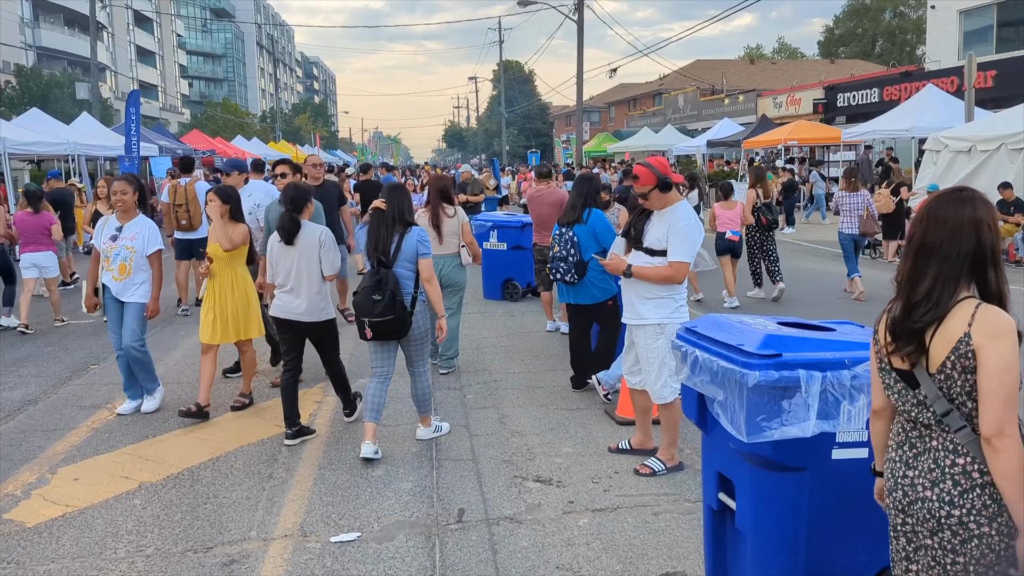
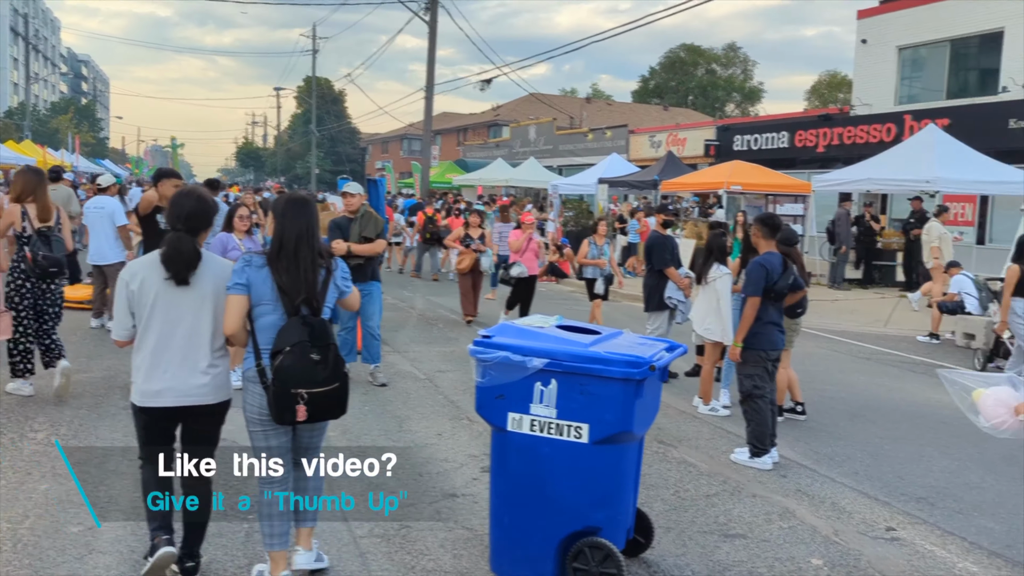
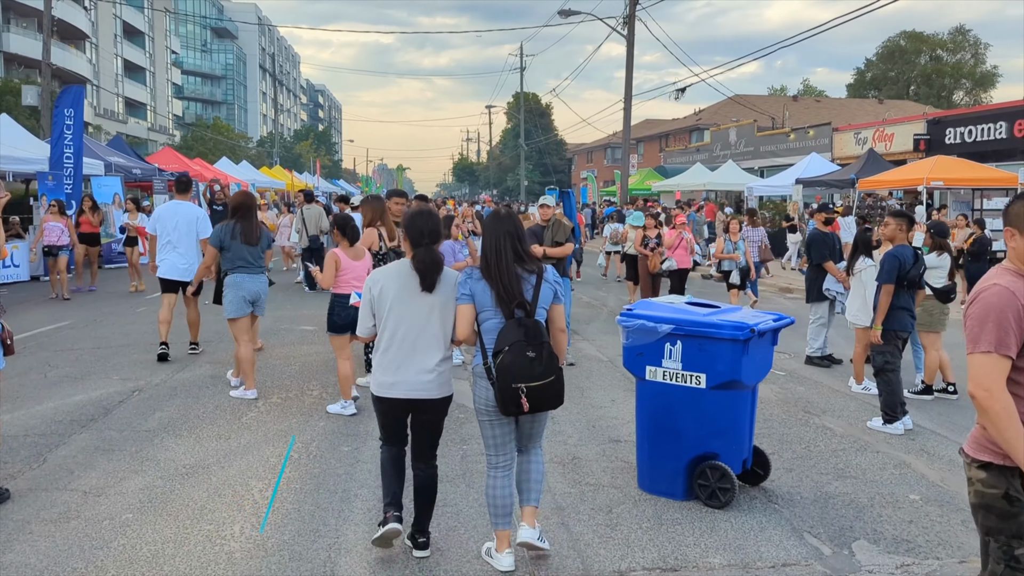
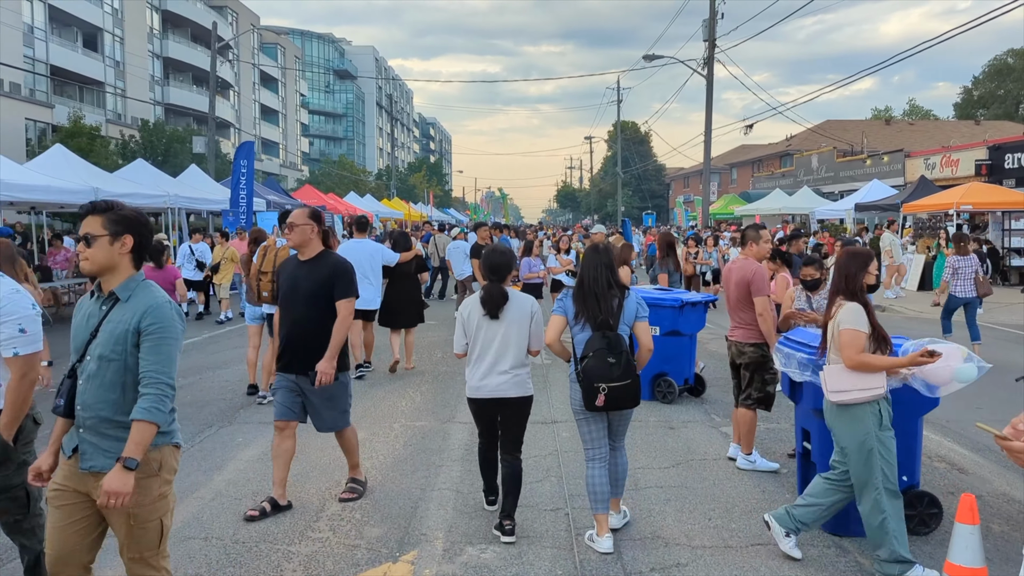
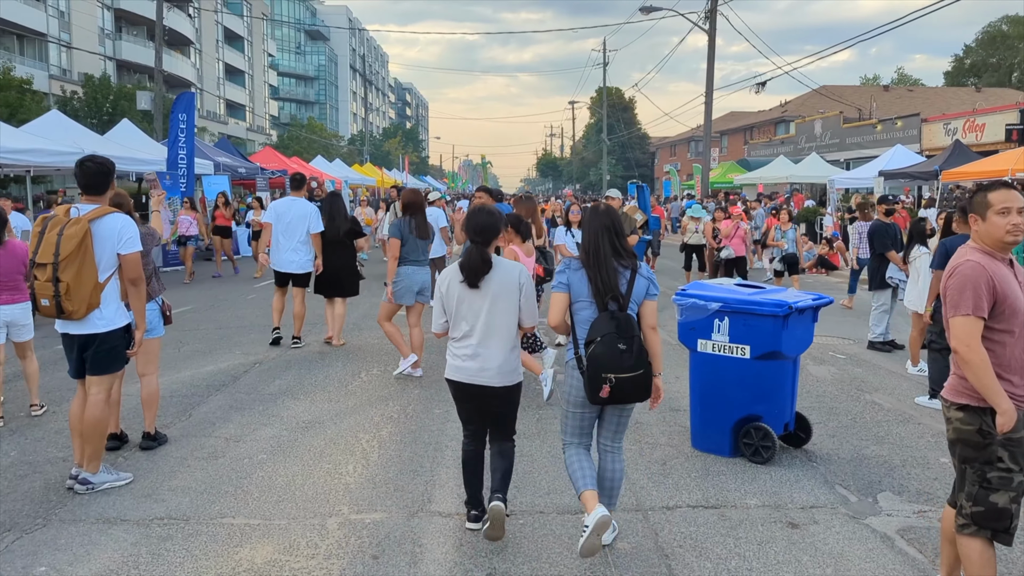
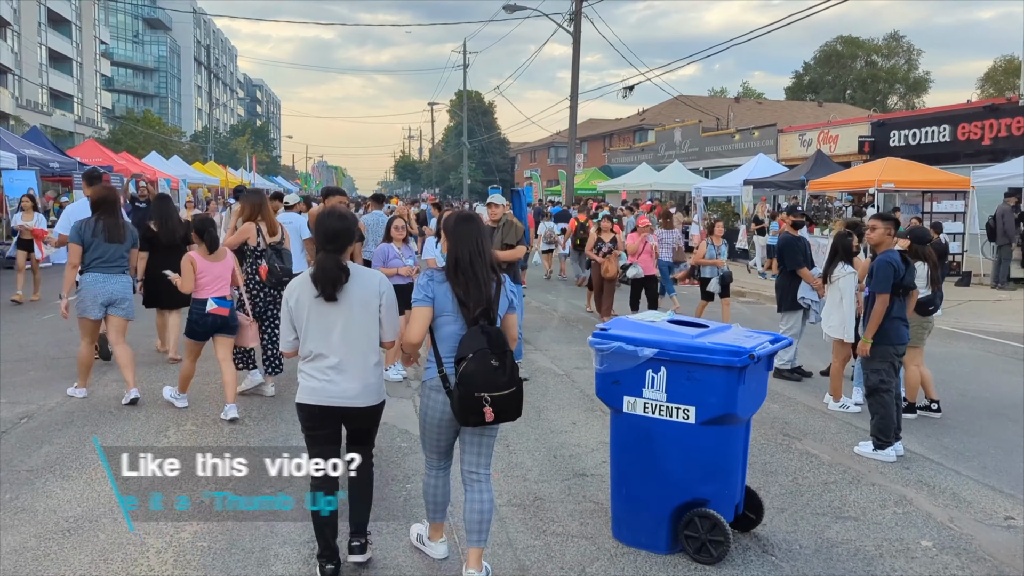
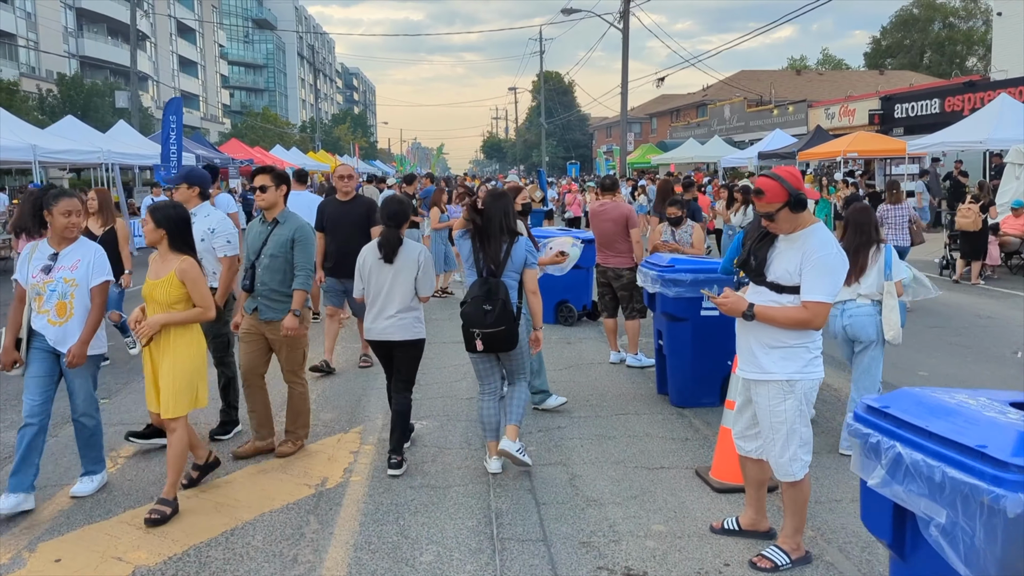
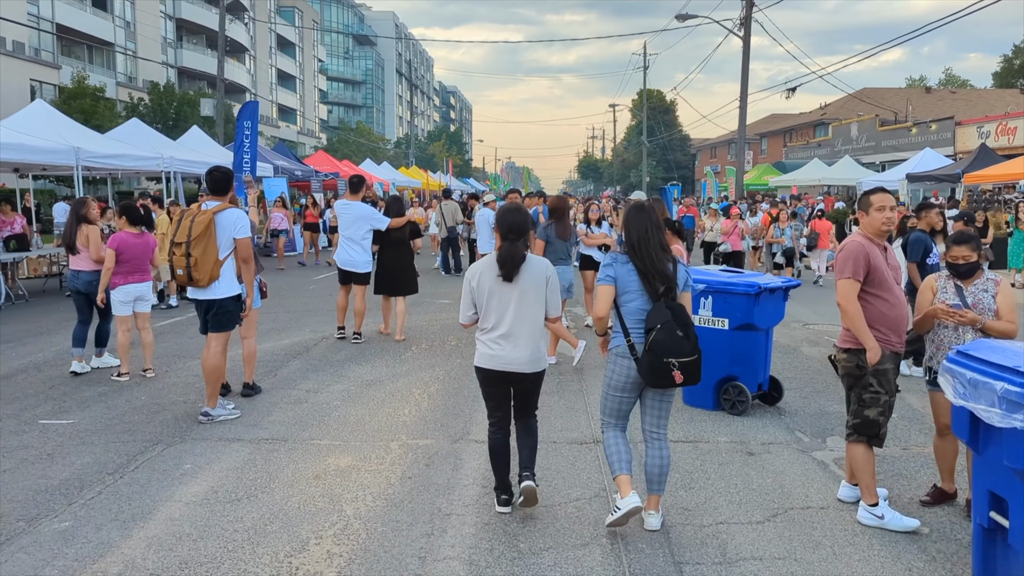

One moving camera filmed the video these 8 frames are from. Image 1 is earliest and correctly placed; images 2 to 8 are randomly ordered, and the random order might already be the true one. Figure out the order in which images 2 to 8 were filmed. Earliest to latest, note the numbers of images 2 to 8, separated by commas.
7, 4, 8, 5, 3, 6, 2
